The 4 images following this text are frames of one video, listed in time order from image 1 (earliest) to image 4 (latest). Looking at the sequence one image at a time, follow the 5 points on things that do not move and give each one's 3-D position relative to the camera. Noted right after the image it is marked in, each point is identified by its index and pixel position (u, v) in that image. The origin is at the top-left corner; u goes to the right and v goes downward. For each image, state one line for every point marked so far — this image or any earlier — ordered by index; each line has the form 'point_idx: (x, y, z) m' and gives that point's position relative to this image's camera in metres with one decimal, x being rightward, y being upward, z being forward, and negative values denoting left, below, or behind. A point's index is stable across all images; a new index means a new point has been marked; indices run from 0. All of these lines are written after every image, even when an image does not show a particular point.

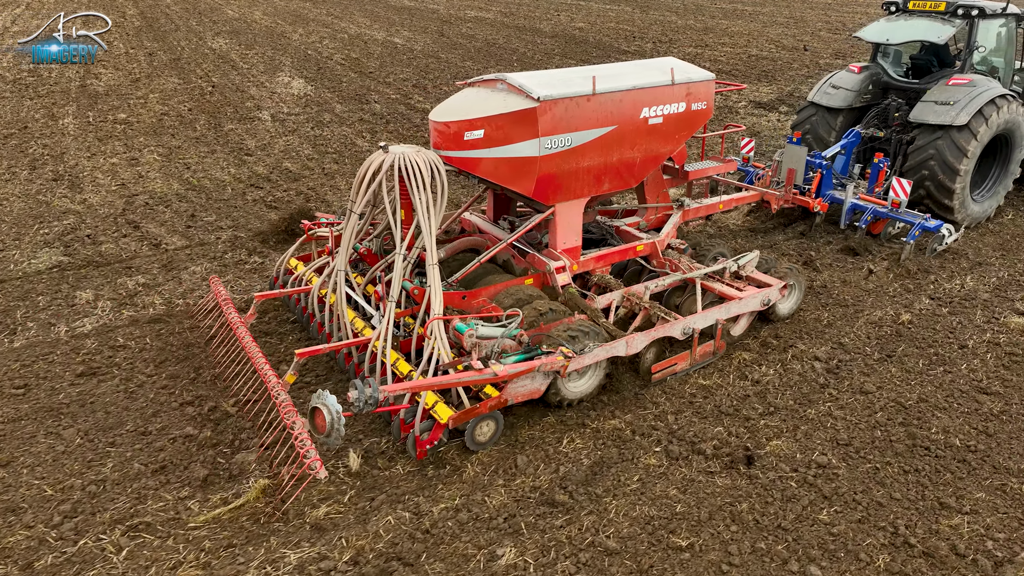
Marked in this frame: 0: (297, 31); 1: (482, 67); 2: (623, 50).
0: (-4.3, +5.2, +14.8) m
1: (-0.4, +3.2, +10.8) m
2: (+1.9, +4.1, +12.6) m
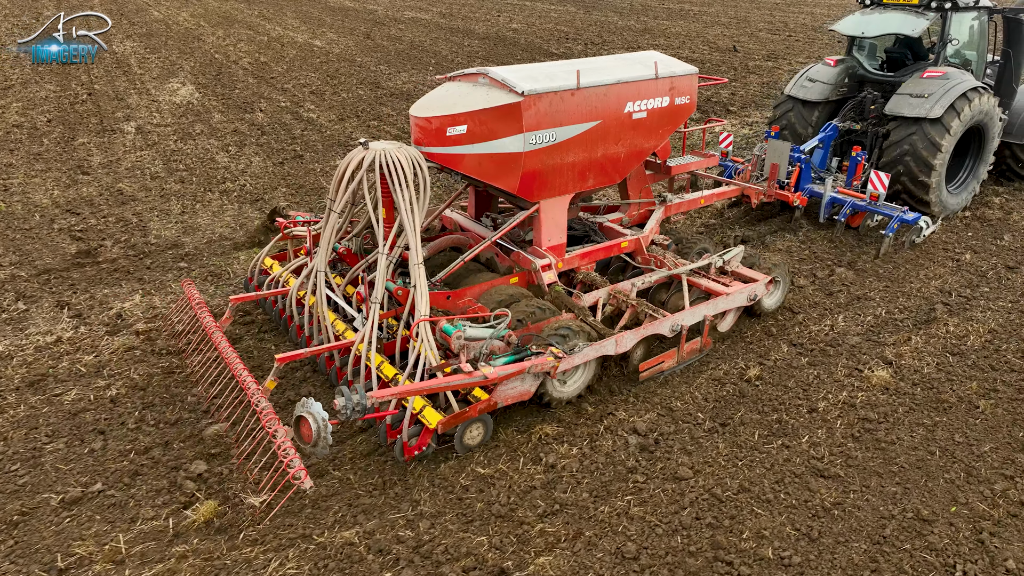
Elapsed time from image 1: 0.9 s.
0: (-5.7, +4.9, +14.1) m
1: (-1.6, +3.0, +10.2) m
2: (+0.6, +3.9, +12.2) m
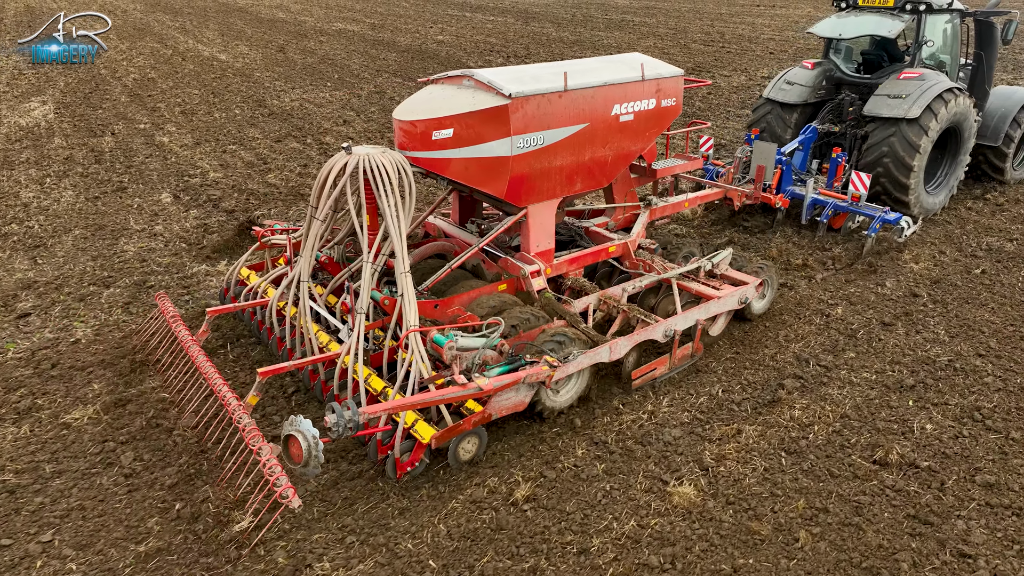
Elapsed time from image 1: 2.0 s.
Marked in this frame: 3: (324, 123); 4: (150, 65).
0: (-7.1, +4.4, +13.3) m
1: (-2.8, +2.6, +9.5) m
2: (-0.7, +3.5, +11.5) m
3: (-2.0, +1.7, +7.6) m
4: (-5.3, +3.1, +10.5) m
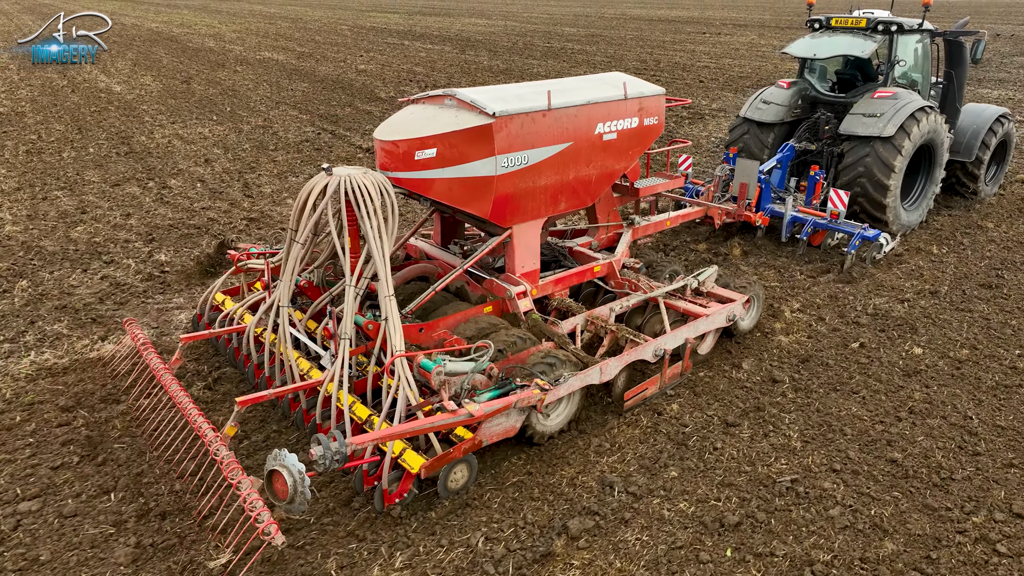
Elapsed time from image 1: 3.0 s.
0: (-8.4, +3.6, +12.4) m
1: (-4.0, +2.0, +8.8) m
2: (-2.0, +2.8, +10.9) m
3: (-3.1, +1.2, +6.9) m
4: (-6.6, +2.4, +9.7) m
